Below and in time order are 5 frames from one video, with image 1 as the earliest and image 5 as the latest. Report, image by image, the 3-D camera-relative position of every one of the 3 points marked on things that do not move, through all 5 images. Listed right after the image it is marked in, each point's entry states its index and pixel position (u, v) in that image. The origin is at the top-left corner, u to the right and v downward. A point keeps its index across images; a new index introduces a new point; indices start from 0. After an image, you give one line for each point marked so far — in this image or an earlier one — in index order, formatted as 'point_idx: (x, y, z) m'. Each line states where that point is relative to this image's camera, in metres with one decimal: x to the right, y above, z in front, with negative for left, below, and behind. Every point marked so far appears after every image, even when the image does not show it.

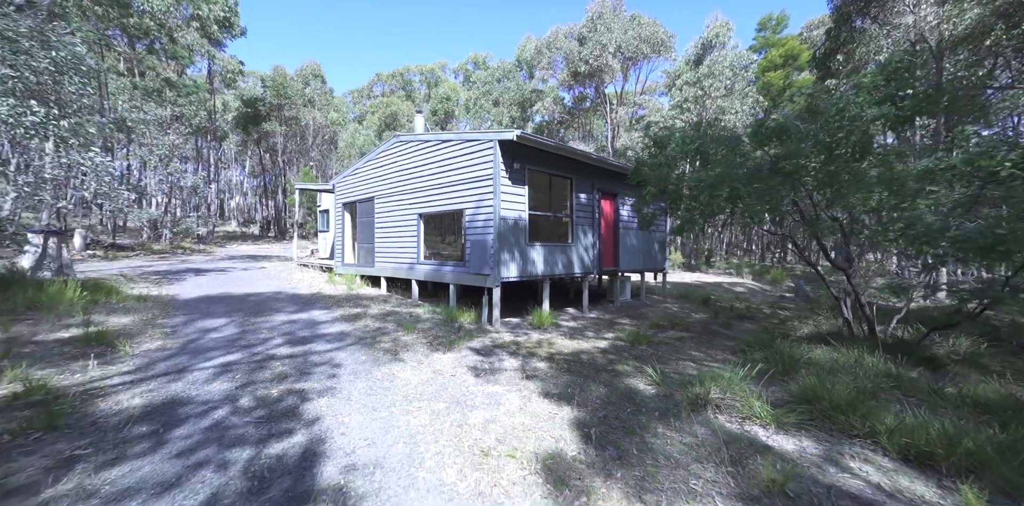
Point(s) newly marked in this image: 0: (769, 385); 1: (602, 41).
0: (+2.6, -1.3, +3.9) m
1: (+3.8, +8.9, +16.3) m
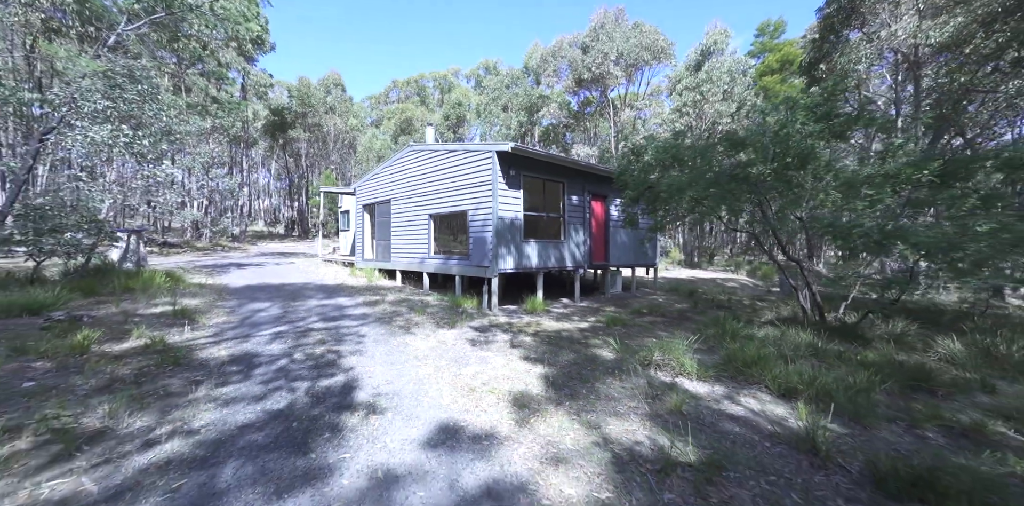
0: (+2.4, -1.2, +4.9) m
1: (+4.1, +9.0, +17.2) m
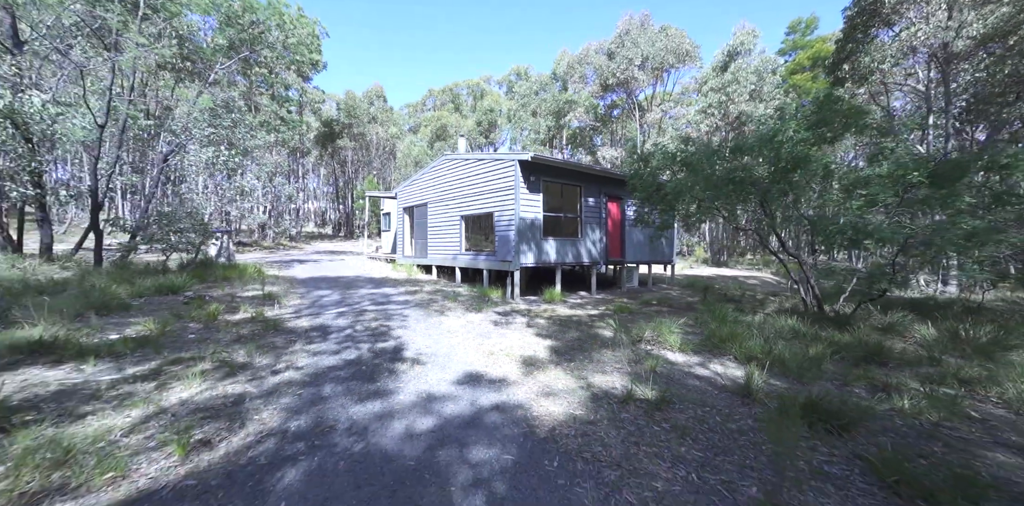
0: (+2.7, -1.1, +5.7) m
1: (+5.4, +9.1, +17.8) m
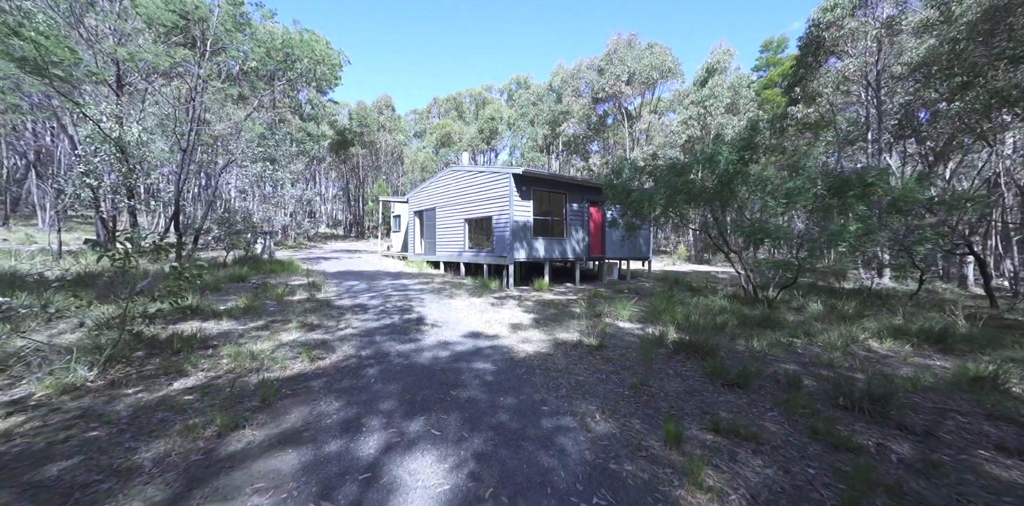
0: (+2.5, -1.1, +7.4) m
1: (+5.3, +9.2, +19.5) m
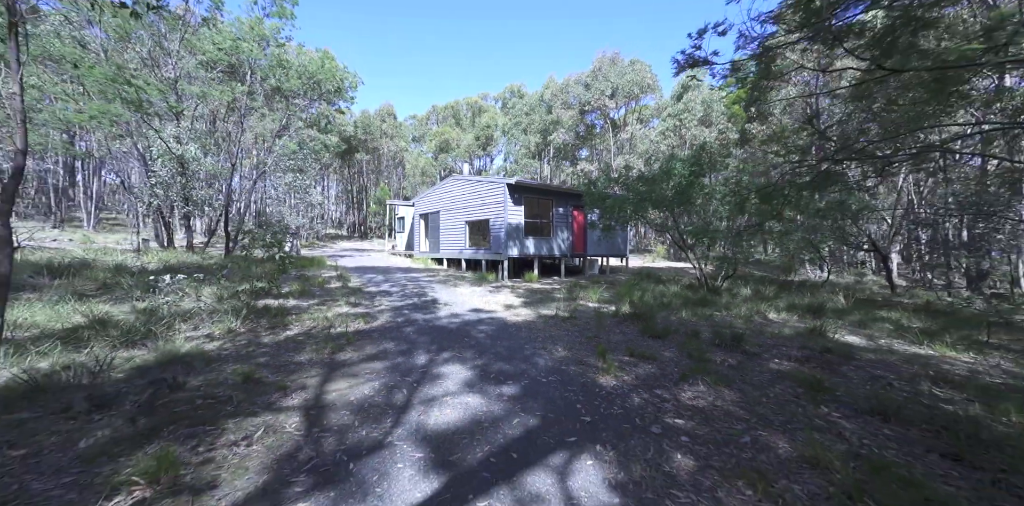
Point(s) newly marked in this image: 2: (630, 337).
0: (+2.4, -1.0, +9.2) m
1: (+5.0, +9.3, +21.3) m
2: (+1.6, -1.2, +5.4) m
